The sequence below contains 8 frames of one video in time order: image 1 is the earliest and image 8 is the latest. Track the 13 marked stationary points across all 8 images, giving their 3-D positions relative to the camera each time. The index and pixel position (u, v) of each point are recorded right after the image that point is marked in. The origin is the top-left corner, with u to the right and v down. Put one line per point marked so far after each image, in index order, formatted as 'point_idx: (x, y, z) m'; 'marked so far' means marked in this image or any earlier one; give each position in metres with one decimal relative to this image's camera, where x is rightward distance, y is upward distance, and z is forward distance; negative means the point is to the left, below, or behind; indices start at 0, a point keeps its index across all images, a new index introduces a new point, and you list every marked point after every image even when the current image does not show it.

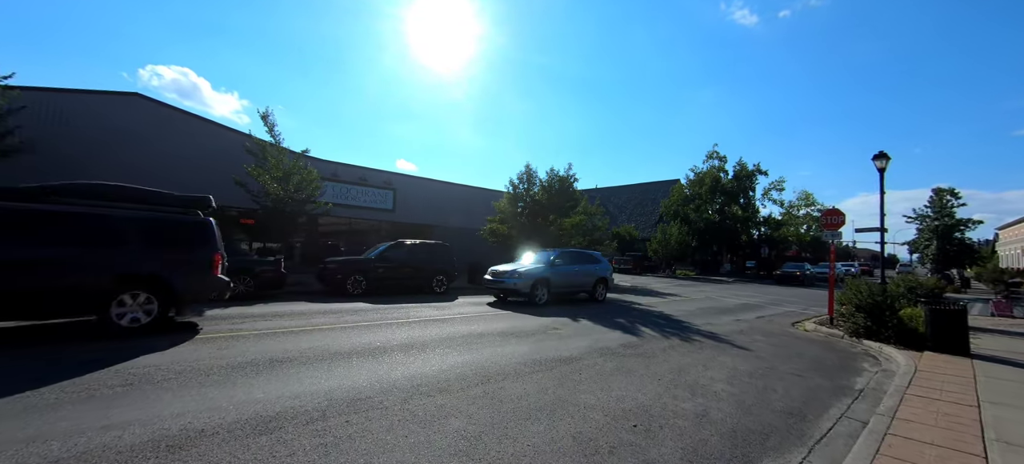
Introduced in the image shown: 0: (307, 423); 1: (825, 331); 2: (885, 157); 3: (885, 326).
0: (-2.0, -1.9, +3.8) m
1: (+8.3, -2.6, +10.3) m
2: (+12.3, +2.5, +12.8) m
3: (+8.7, -2.2, +9.0) m
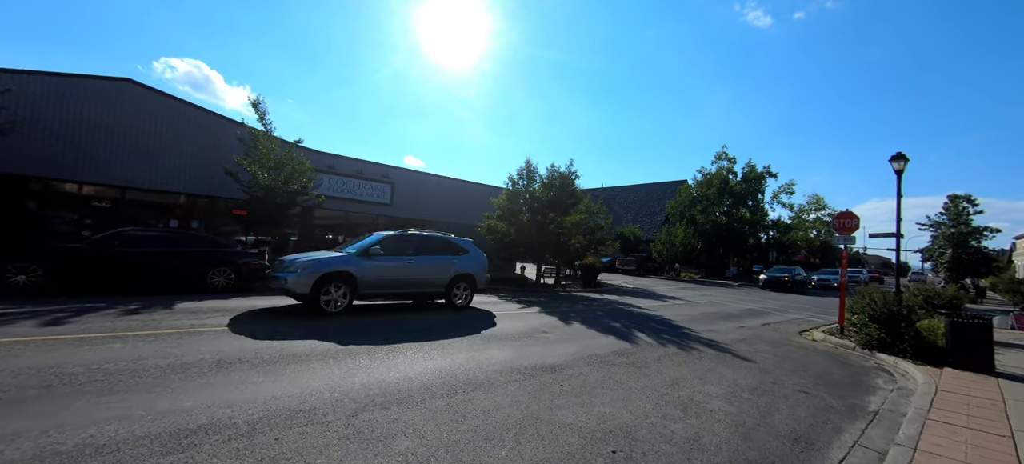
0: (-2.4, -1.7, +3.2) m
1: (+8.0, -2.7, +9.7) m
2: (+12.2, +2.3, +12.0) m
3: (+8.4, -2.3, +8.4) m
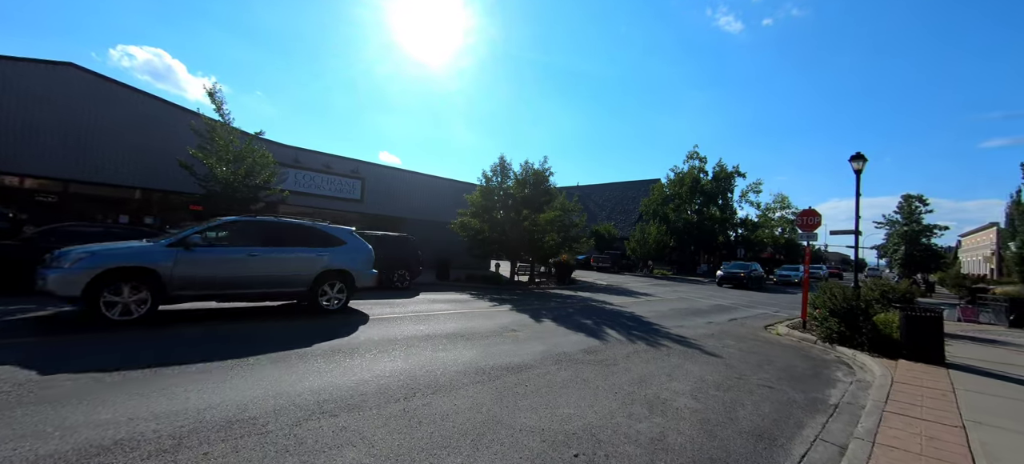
0: (-2.7, -1.7, +2.9) m
1: (+7.3, -2.6, +9.9) m
2: (+11.3, +2.4, +12.5) m
3: (+7.7, -2.2, +8.6) m
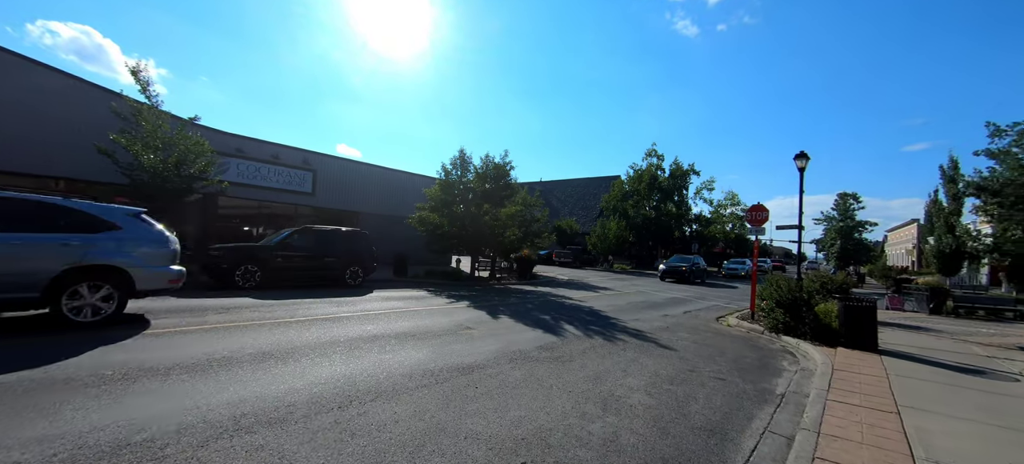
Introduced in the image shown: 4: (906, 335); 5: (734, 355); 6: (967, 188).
0: (-3.1, -1.6, +2.3) m
1: (+6.2, -2.5, +10.2) m
2: (+10.0, +2.6, +13.1) m
3: (+6.7, -2.1, +9.0) m
4: (+10.0, -2.6, +9.8) m
5: (+4.1, -2.3, +7.2) m
6: (+18.5, +1.7, +15.9) m
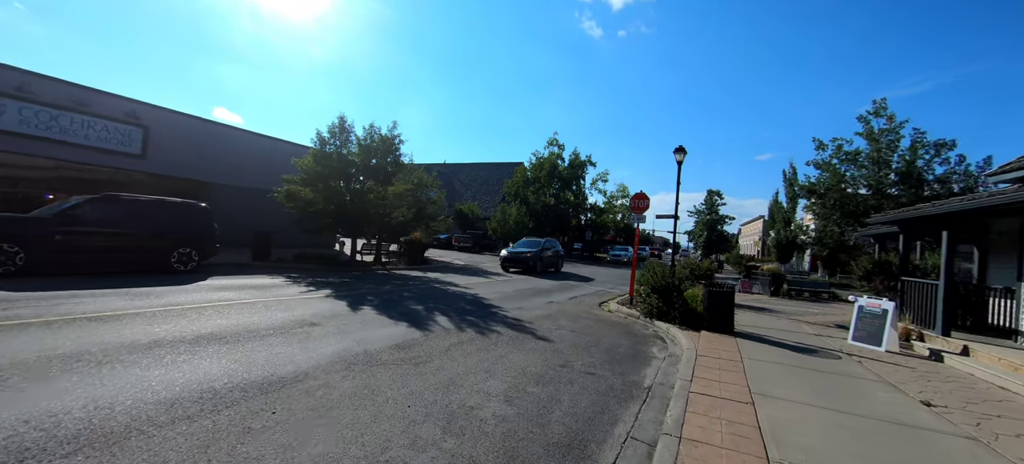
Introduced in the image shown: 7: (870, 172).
0: (-4.1, -1.3, +0.5) m
1: (+3.0, -2.1, +10.4) m
2: (+6.2, +2.9, +13.9) m
3: (+3.8, -1.8, +9.3) m
4: (+6.8, -2.4, +10.8) m
5: (+1.7, -2.0, +6.9) m
6: (+13.8, +2.0, +18.6) m
7: (+15.8, +2.6, +17.0) m
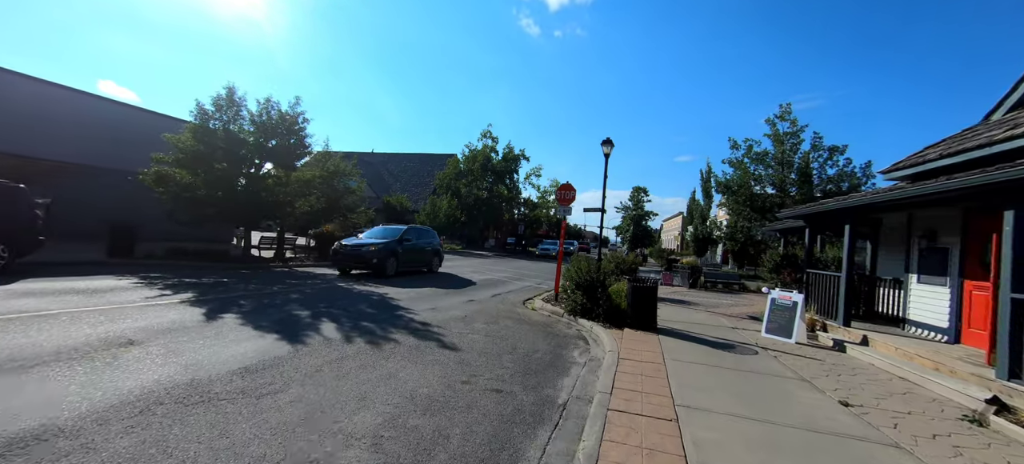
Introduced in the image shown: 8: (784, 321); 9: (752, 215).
0: (-4.5, -1.3, -1.2) m
1: (+0.9, -1.9, +9.8) m
2: (+3.5, +3.2, +13.7) m
3: (+1.9, -1.6, +8.8) m
4: (+4.6, -2.2, +10.8) m
5: (+0.2, -1.9, +6.1) m
6: (+10.2, +2.2, +19.5) m
7: (+12.5, +2.9, +18.3) m
8: (+5.5, -1.8, +7.8) m
9: (+11.5, +0.8, +18.6) m
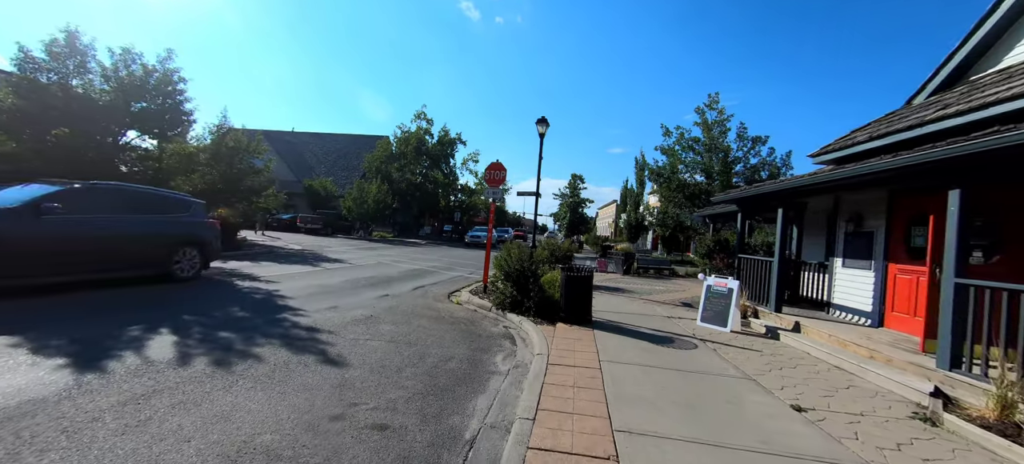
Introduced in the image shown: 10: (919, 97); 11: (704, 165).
0: (-4.5, -1.3, -3.0) m
1: (-0.8, -1.6, +8.7) m
2: (+1.1, +3.6, +12.8) m
3: (+0.3, -1.3, +7.9) m
4: (+2.6, -1.8, +10.3) m
5: (-1.0, -1.6, +5.0) m
6: (+6.9, +2.9, +19.6) m
7: (+9.3, +3.5, +18.7) m
8: (+4.0, -1.5, +7.4) m
9: (+8.3, +1.5, +18.9) m
10: (+7.4, +2.4, +7.0) m
11: (+9.3, +3.2, +18.7) m
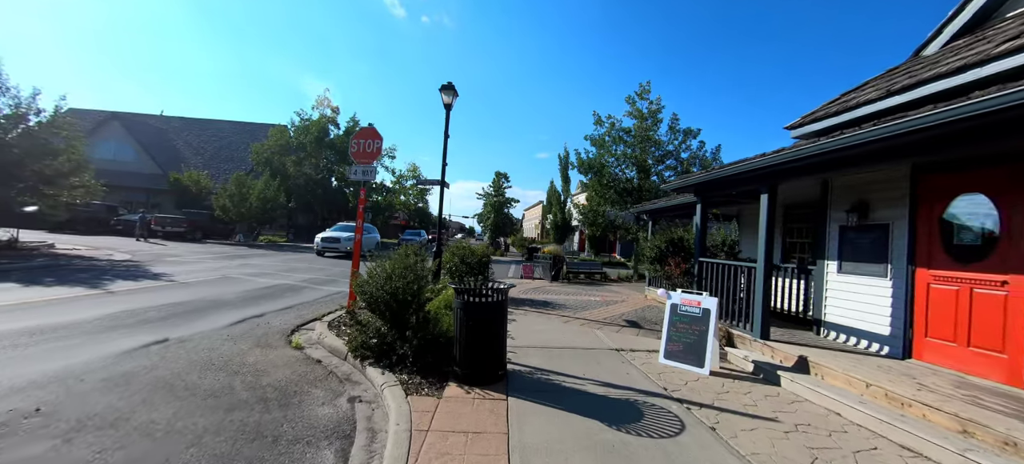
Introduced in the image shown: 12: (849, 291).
0: (-4.1, -1.2, -6.7) m
1: (-2.6, -1.6, +5.4) m
2: (-1.5, +3.6, +9.9) m
3: (-1.3, -1.2, +4.9) m
4: (+0.5, -1.7, +7.6) m
5: (-2.0, -1.6, +1.8) m
6: (+2.9, +2.9, +17.6) m
7: (+5.5, +3.6, +17.2) m
8: (+2.3, -1.4, +5.1) m
9: (+4.5, +1.5, +17.2) m
10: (+5.7, +2.5, +5.3) m
11: (+5.4, +3.2, +17.1) m
12: (+4.7, -0.8, +5.4) m
